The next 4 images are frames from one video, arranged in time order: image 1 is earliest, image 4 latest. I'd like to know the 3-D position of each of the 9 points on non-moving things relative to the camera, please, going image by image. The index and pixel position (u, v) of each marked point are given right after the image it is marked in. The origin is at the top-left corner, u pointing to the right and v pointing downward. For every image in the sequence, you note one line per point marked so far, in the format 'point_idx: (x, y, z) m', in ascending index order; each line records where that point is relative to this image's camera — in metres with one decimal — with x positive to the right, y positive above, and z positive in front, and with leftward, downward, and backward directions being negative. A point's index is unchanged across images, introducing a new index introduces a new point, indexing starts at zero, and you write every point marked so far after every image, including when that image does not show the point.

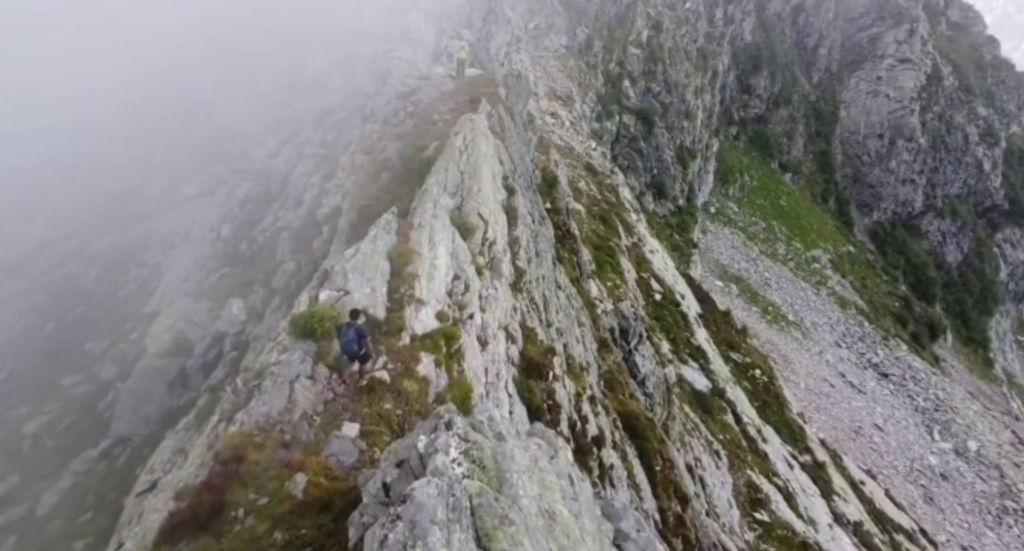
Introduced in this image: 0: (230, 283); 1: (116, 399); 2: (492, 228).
0: (-10.4, -0.2, +18.2) m
1: (-12.4, -3.8, +15.6) m
2: (-0.6, +1.3, +14.0) m
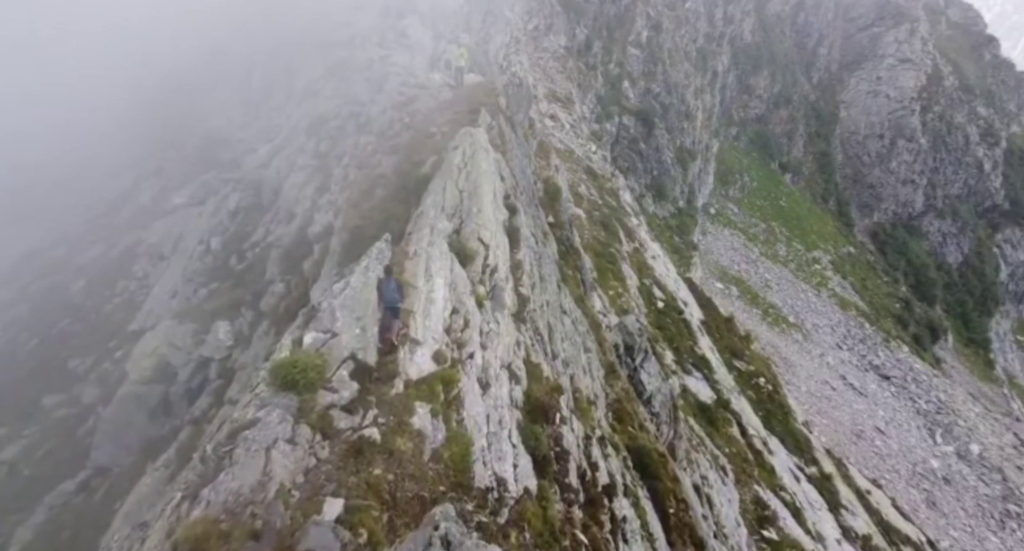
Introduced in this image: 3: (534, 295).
0: (-10.3, -1.0, +17.3) m
1: (-12.4, -4.5, +14.7) m
2: (-0.5, +0.6, +13.1) m
3: (+0.7, -0.6, +14.4) m
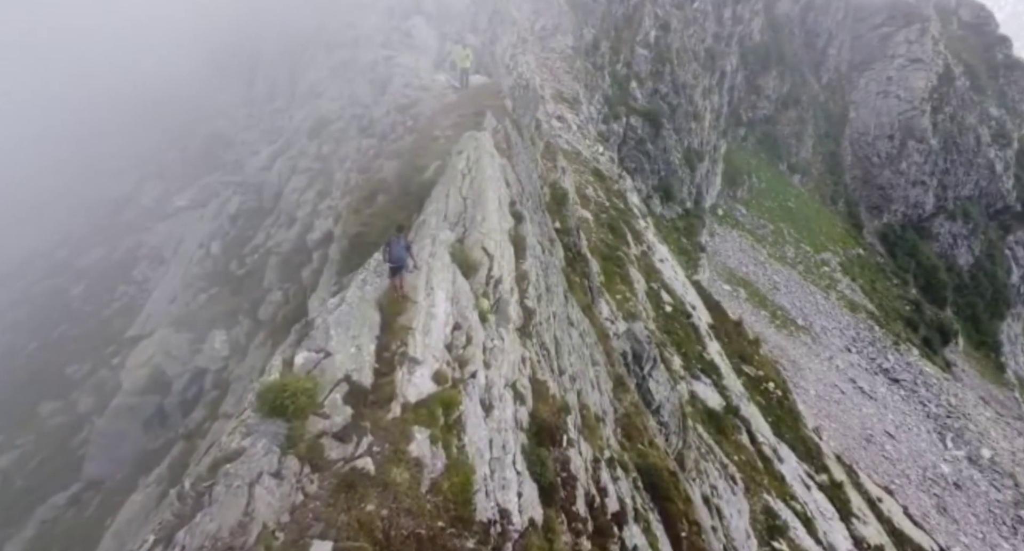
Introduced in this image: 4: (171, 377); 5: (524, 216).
0: (-10.2, -1.2, +16.8) m
1: (-12.2, -4.7, +14.3) m
2: (-0.4, +0.3, +12.6) m
3: (+0.8, -0.9, +13.9) m
4: (-10.3, -3.1, +15.0) m
5: (+0.4, +1.9, +15.8) m
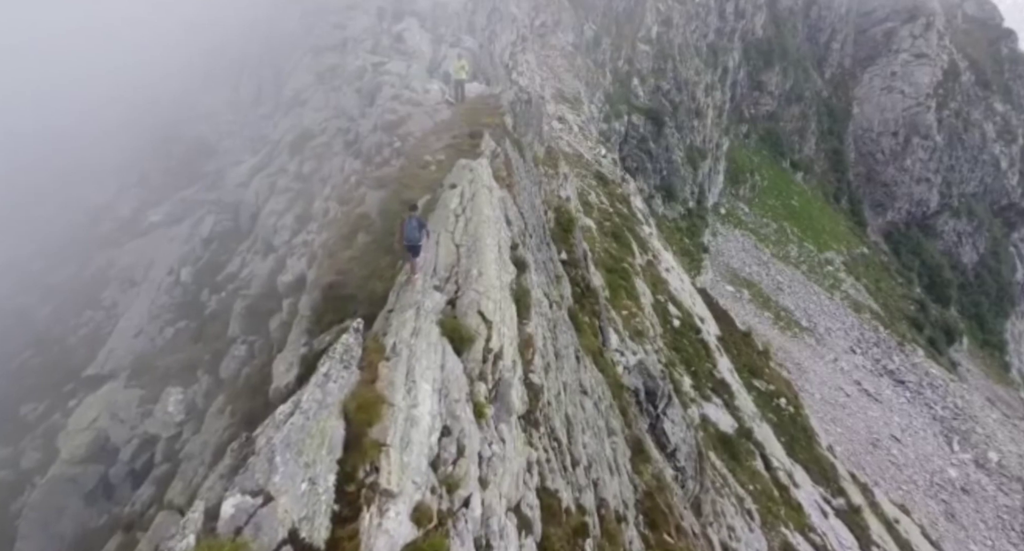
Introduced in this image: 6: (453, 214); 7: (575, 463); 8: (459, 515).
0: (-10.1, -2.5, +14.7) m
1: (-12.2, -6.1, +12.2) m
2: (-0.3, -1.1, +10.4) m
3: (+0.9, -2.2, +11.7) m
4: (-10.3, -4.5, +12.9) m
5: (+0.4, +0.6, +13.6) m
6: (-1.5, +1.7, +12.6) m
7: (+1.4, -3.9, +11.1) m
8: (-0.8, -3.4, +7.0) m
